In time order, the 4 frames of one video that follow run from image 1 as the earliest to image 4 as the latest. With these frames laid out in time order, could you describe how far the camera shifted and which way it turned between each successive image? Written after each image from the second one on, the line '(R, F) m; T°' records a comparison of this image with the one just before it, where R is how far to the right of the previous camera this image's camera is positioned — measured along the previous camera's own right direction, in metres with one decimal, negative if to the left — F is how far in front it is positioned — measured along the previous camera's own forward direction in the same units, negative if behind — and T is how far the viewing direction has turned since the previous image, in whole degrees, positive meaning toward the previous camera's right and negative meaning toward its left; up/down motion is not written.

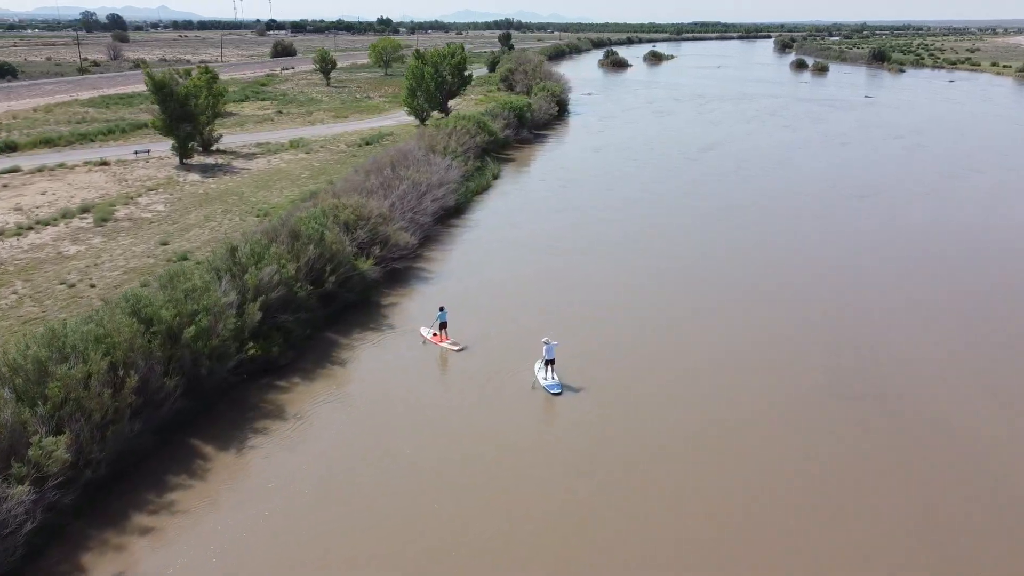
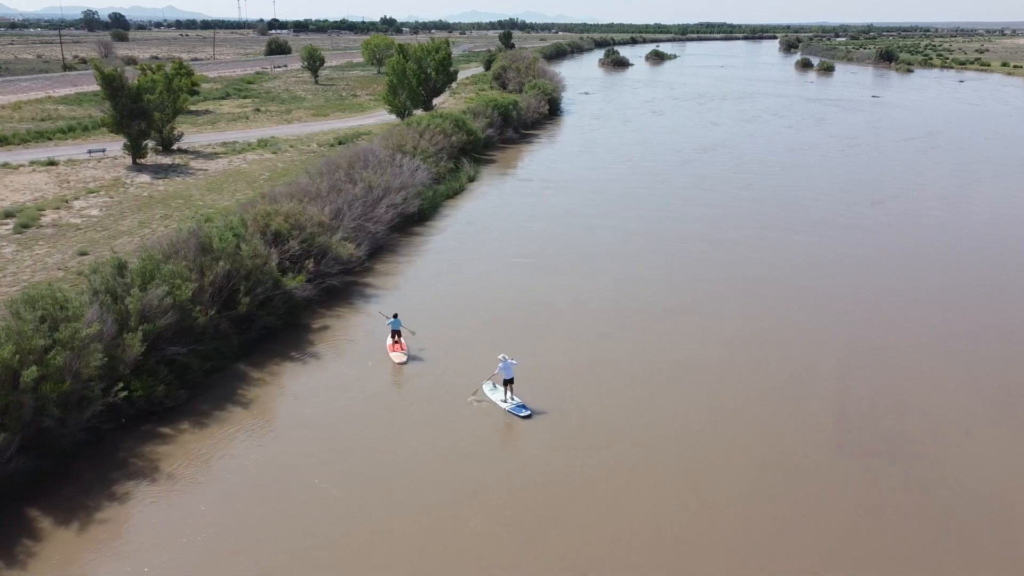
(+1.0, +2.0) m; 0°
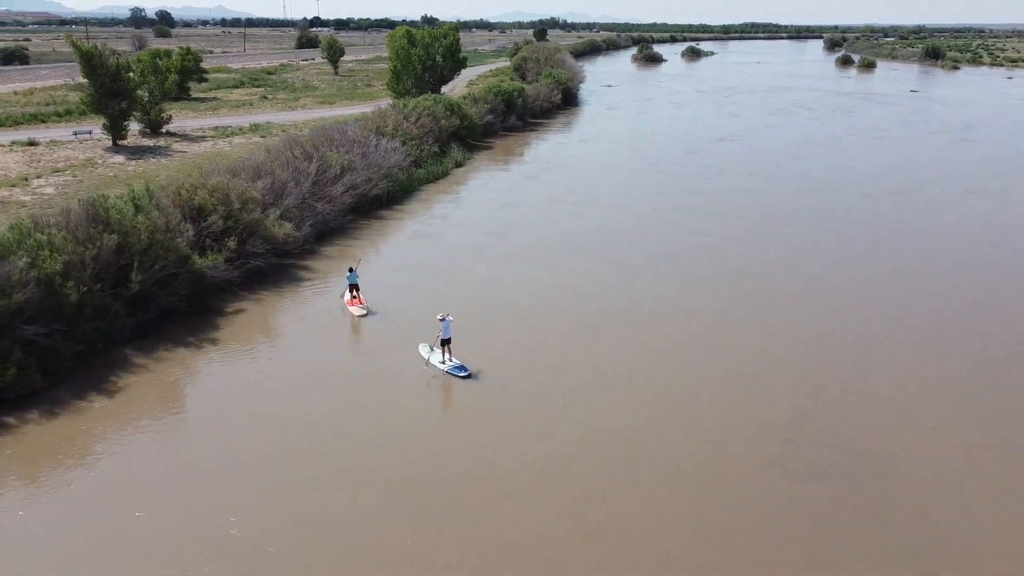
(+1.7, +1.5) m; -3°
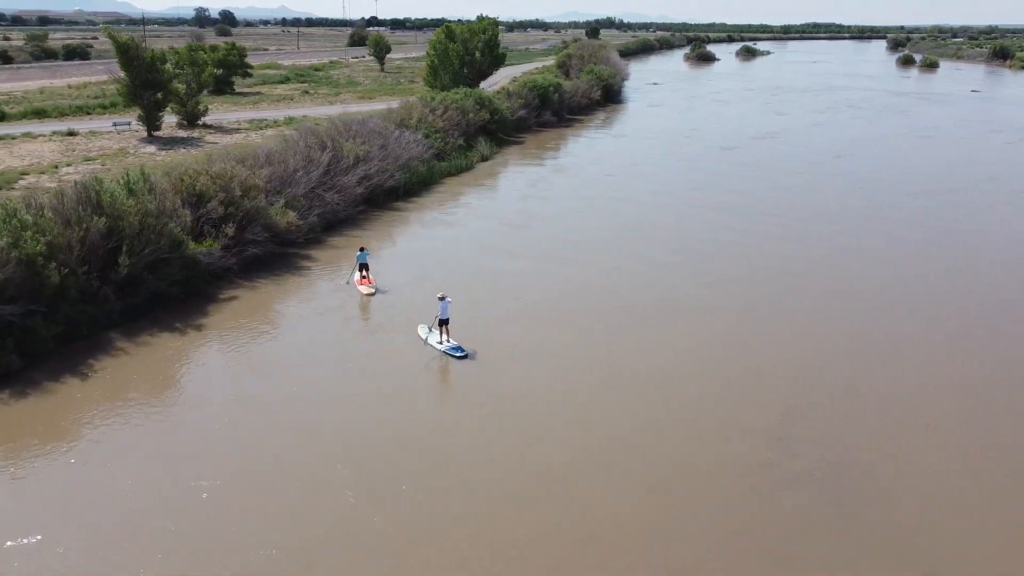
(+0.8, +0.5) m; -4°
